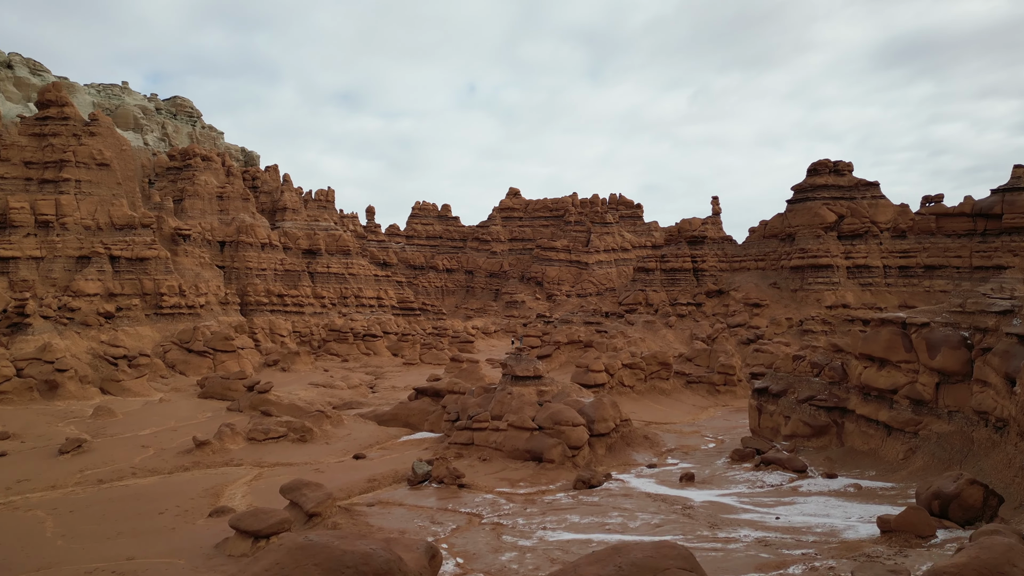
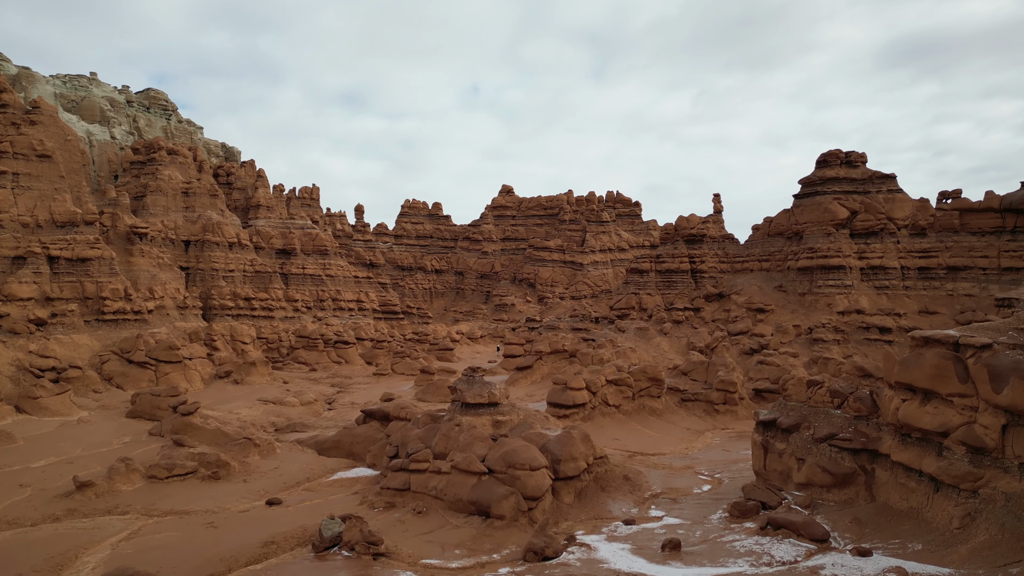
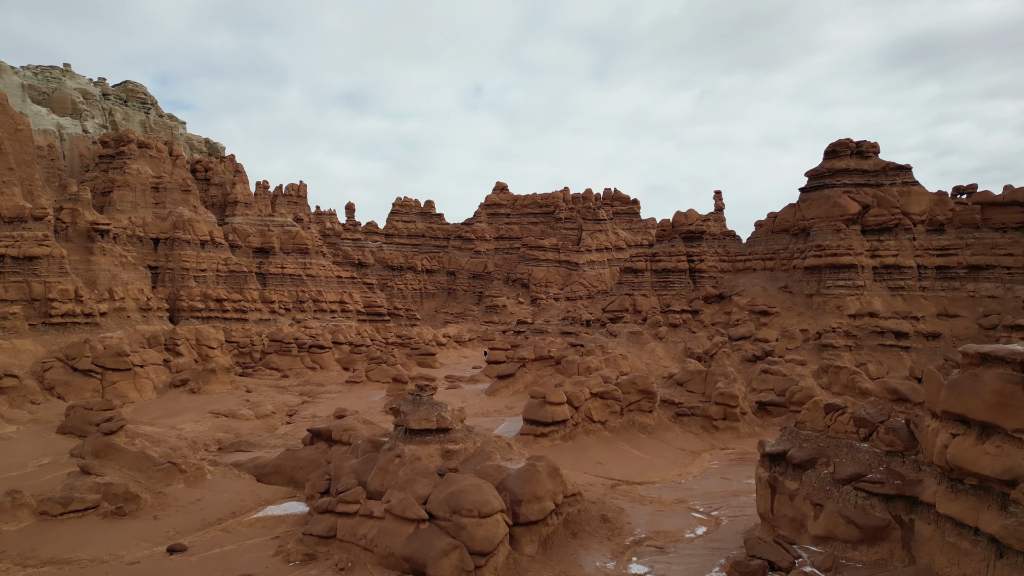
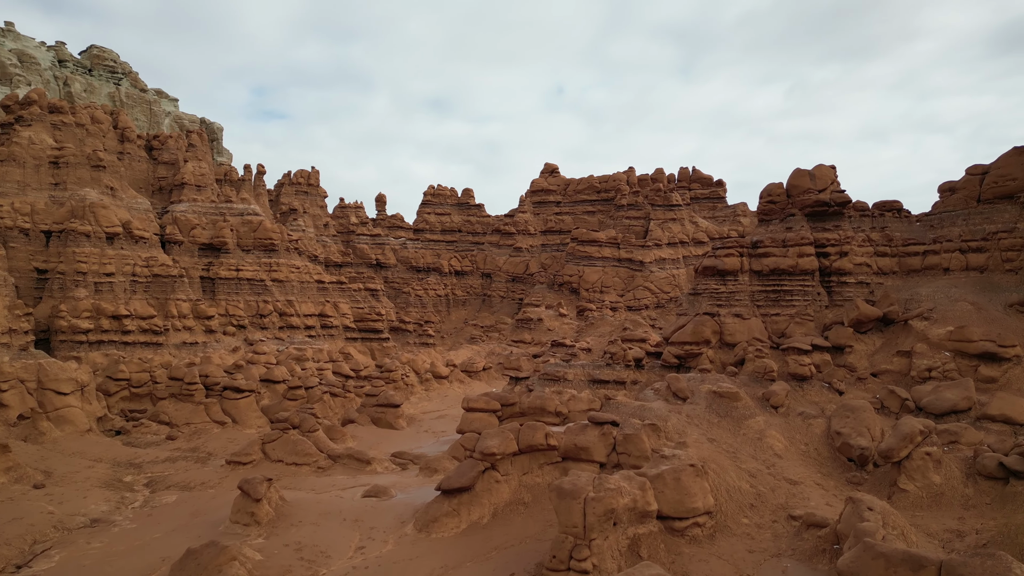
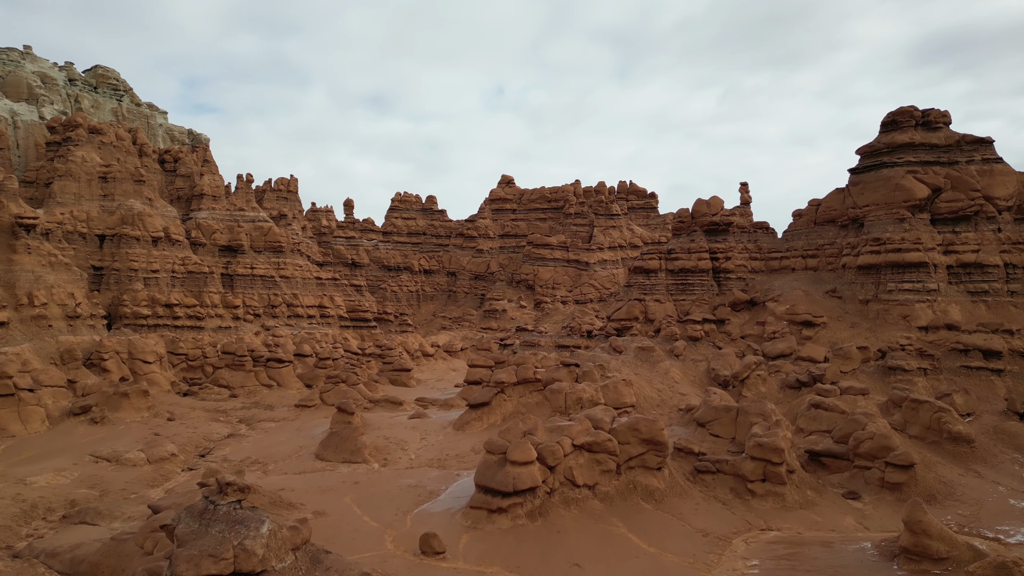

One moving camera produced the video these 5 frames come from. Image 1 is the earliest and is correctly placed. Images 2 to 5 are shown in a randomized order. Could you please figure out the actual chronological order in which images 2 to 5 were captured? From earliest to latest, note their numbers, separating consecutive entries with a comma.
2, 3, 5, 4
